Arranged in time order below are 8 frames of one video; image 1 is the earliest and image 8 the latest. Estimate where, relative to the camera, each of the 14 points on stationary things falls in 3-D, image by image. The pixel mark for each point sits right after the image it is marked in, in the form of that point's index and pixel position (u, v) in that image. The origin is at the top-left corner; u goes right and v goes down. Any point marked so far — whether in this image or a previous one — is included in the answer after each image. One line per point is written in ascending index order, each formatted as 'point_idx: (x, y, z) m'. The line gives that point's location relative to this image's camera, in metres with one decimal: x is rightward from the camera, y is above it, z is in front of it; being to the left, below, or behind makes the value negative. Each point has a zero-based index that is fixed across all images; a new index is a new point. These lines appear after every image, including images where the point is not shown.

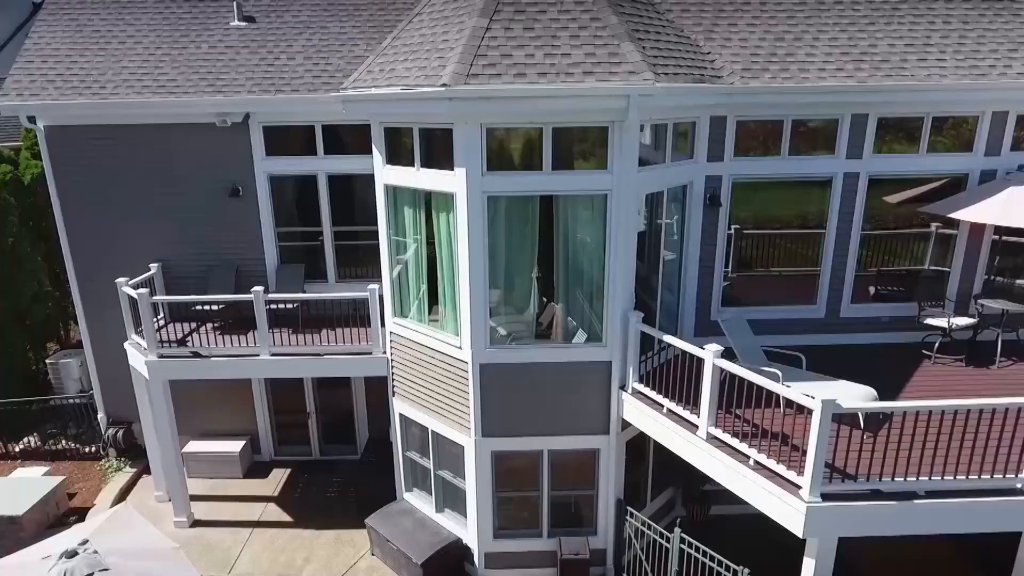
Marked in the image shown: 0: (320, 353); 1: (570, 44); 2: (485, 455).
0: (-2.5, -0.8, +9.4) m
1: (+0.6, +2.3, +7.0) m
2: (-0.3, -1.9, +8.3) m
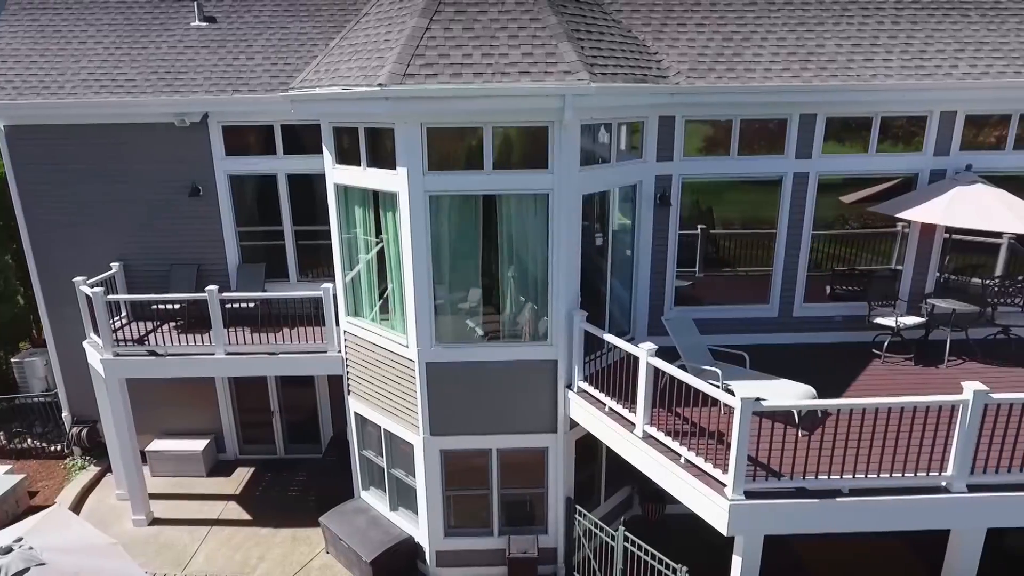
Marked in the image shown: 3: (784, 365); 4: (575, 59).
0: (-3.1, -0.8, +9.4) m
1: (0.0, +2.3, +7.0) m
2: (-0.9, -1.9, +8.3) m
3: (+3.1, -0.9, +8.4) m
4: (+0.6, +2.2, +6.9) m
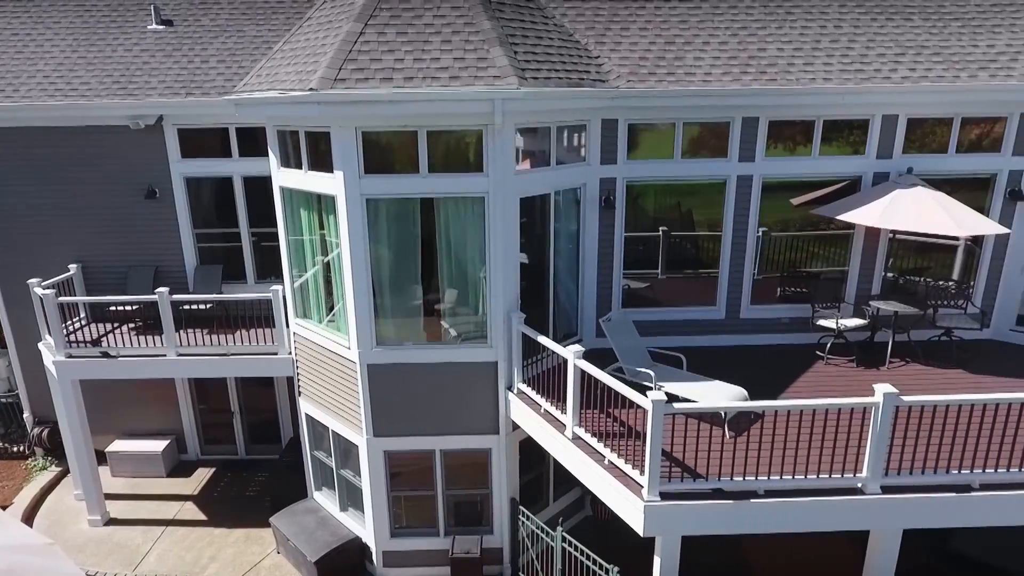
0: (-3.7, -0.8, +9.5) m
1: (-0.7, +2.3, +7.0) m
2: (-1.6, -1.9, +8.4) m
3: (+2.4, -0.9, +8.5) m
4: (-0.1, +2.1, +6.9) m
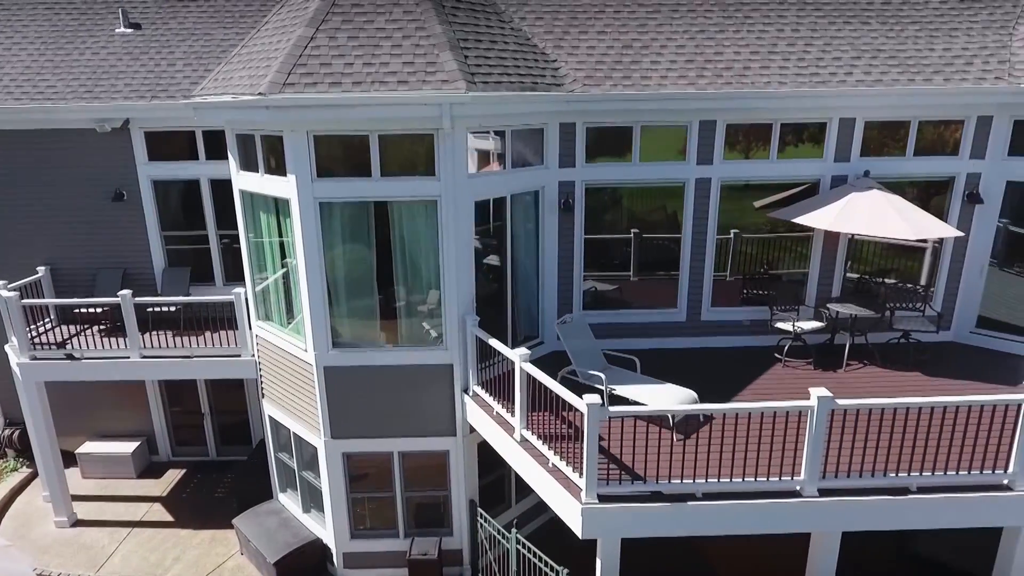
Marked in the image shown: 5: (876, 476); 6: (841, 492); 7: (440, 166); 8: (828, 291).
0: (-4.2, -0.9, +9.5) m
1: (-1.2, +2.3, +7.1) m
2: (-2.0, -1.9, +8.4) m
3: (+1.9, -1.0, +8.5) m
4: (-0.6, +2.1, +7.0) m
5: (+3.0, -1.5, +5.9) m
6: (+2.7, -1.7, +5.9) m
7: (-0.7, +1.2, +7.3) m
8: (+4.0, 0.0, +9.3) m
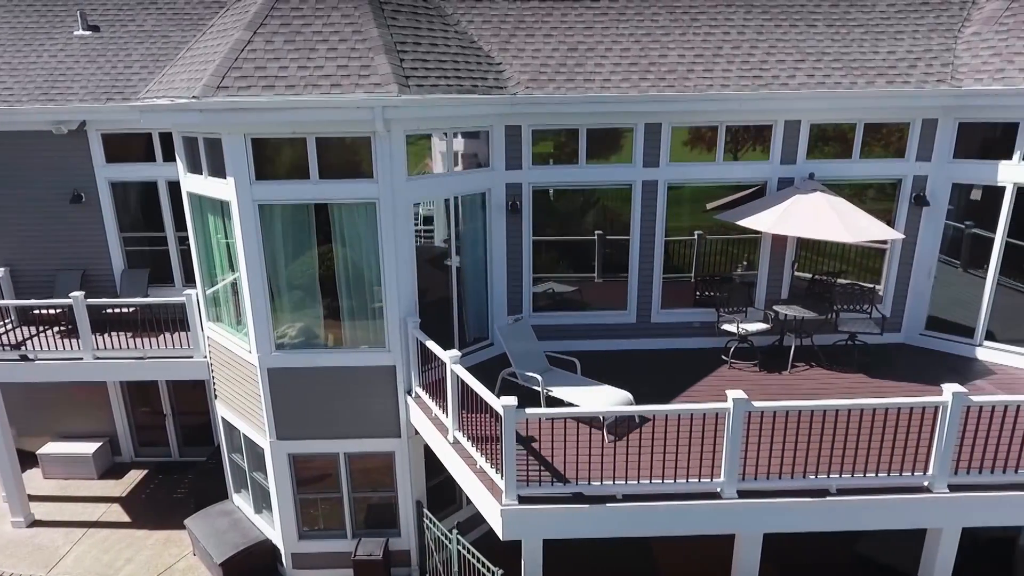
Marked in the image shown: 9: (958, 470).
0: (-4.8, -0.9, +9.6) m
1: (-1.8, +2.3, +7.1) m
2: (-2.7, -2.0, +8.5) m
3: (+1.3, -1.0, +8.5) m
4: (-1.2, +2.1, +7.0) m
5: (+2.3, -1.6, +6.0) m
6: (+2.0, -1.7, +6.0) m
7: (-1.4, +1.2, +7.4) m
8: (+3.4, -0.1, +9.3) m
9: (+3.7, -1.5, +6.0) m
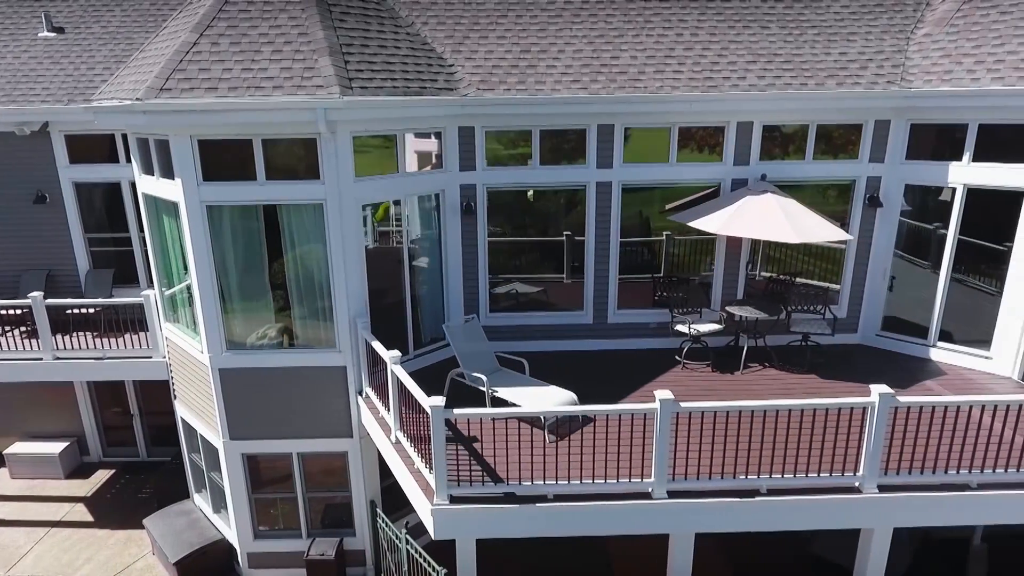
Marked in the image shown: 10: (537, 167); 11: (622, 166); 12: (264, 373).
0: (-5.4, -0.9, +9.6) m
1: (-2.4, +2.3, +7.2) m
2: (-3.2, -2.0, +8.5) m
3: (+0.8, -1.0, +8.6) m
4: (-1.7, +2.1, +7.0) m
5: (+1.8, -1.6, +6.0) m
6: (+1.5, -1.7, +6.0) m
7: (-1.9, +1.2, +7.4) m
8: (+2.8, -0.1, +9.4) m
9: (+3.1, -1.5, +6.1) m
10: (+0.3, +1.4, +8.8) m
11: (+1.3, +1.5, +8.7) m
12: (-2.8, -1.0, +8.2) m
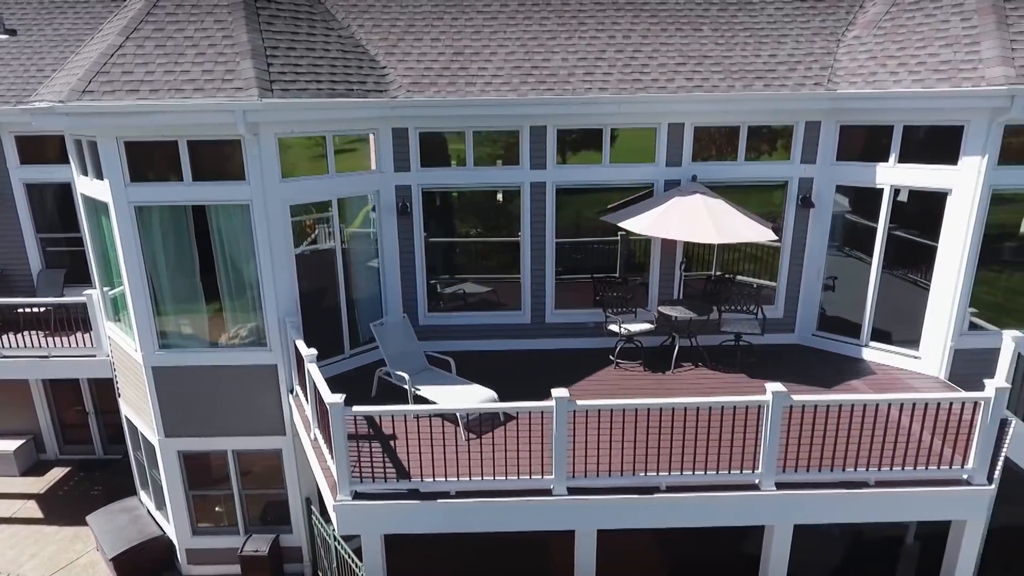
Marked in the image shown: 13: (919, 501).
0: (-6.2, -0.9, +9.7) m
1: (-3.2, +2.3, +7.3) m
2: (-4.0, -2.0, +8.6) m
3: (0.0, -1.0, +8.6) m
4: (-2.5, +2.1, +7.1) m
5: (+1.0, -1.6, +6.1) m
6: (+0.7, -1.7, +6.1) m
7: (-2.7, +1.2, +7.5) m
8: (+2.1, -0.1, +9.4) m
9: (+2.3, -1.5, +6.1) m
10: (-0.5, +1.5, +8.8) m
11: (+0.5, +1.5, +8.8) m
12: (-3.6, -1.0, +8.3) m
13: (+3.4, -1.8, +6.1) m
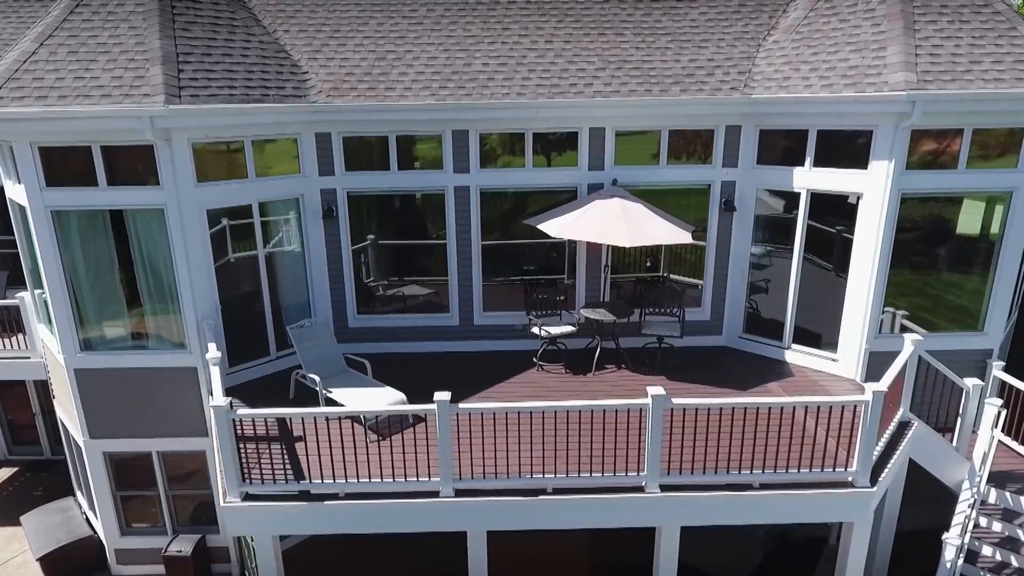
0: (-7.1, -0.9, +9.8) m
1: (-4.1, +2.2, +7.3) m
2: (-5.0, -2.0, +8.7) m
3: (-1.0, -1.0, +8.7) m
4: (-3.5, +2.0, +7.2) m
5: (0.0, -1.6, +6.2) m
6: (-0.3, -1.7, +6.1) m
7: (-3.7, +1.2, +7.6) m
8: (+1.1, -0.1, +9.5) m
9: (+1.4, -1.6, +6.2) m
10: (-1.4, +1.4, +8.9) m
11: (-0.4, +1.4, +8.9) m
12: (-4.5, -1.0, +8.4) m
13: (+2.4, -1.8, +6.1) m
